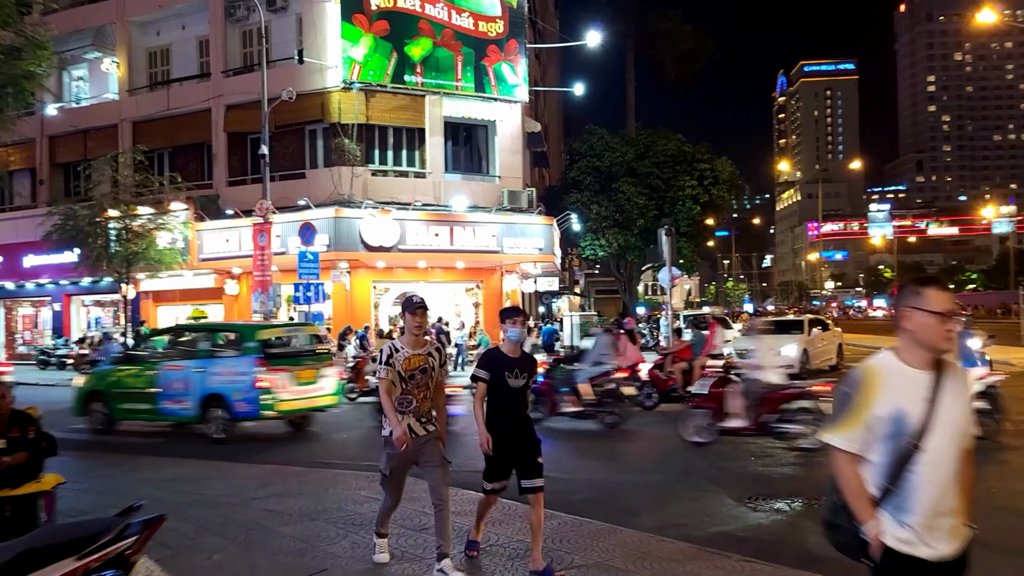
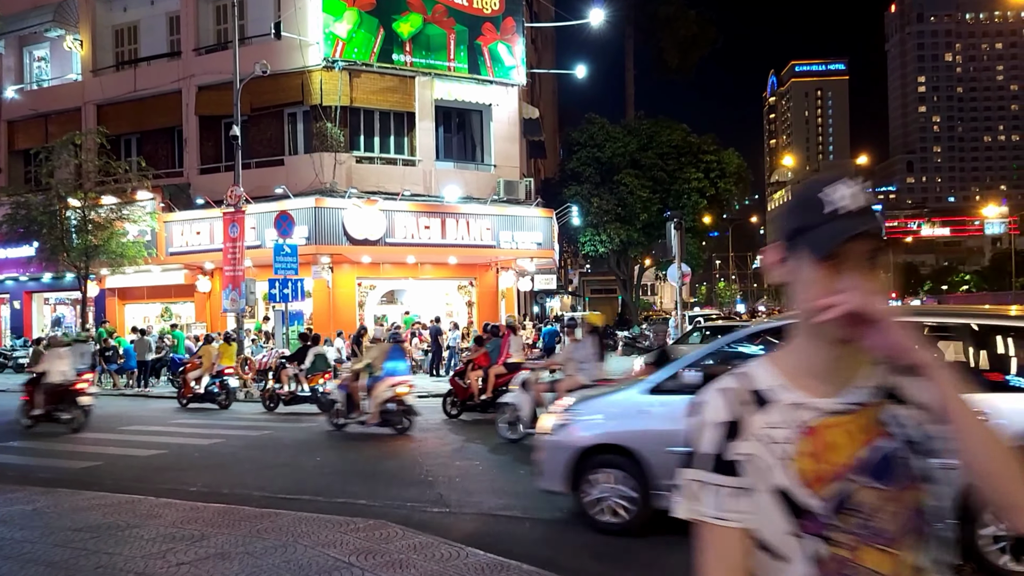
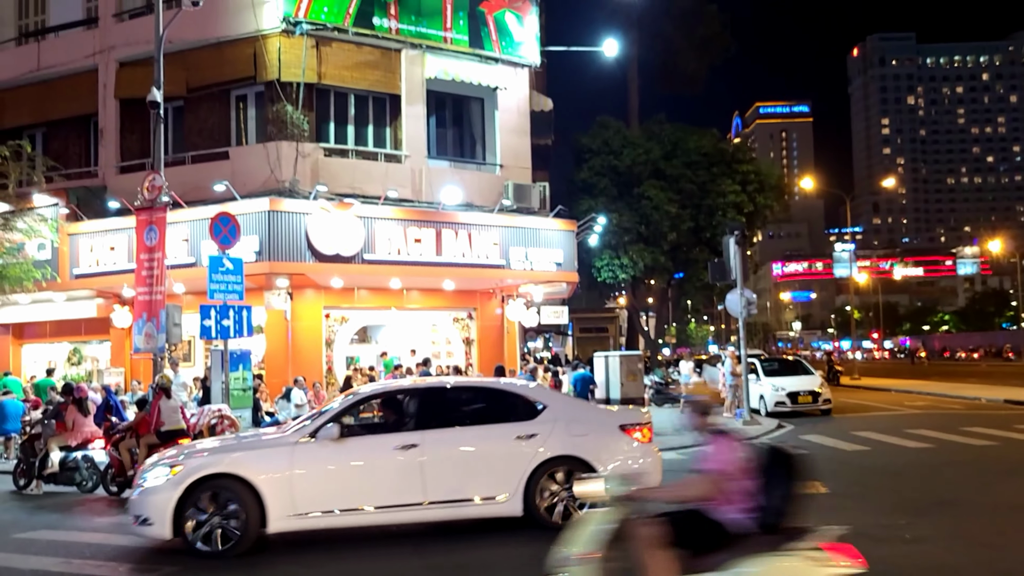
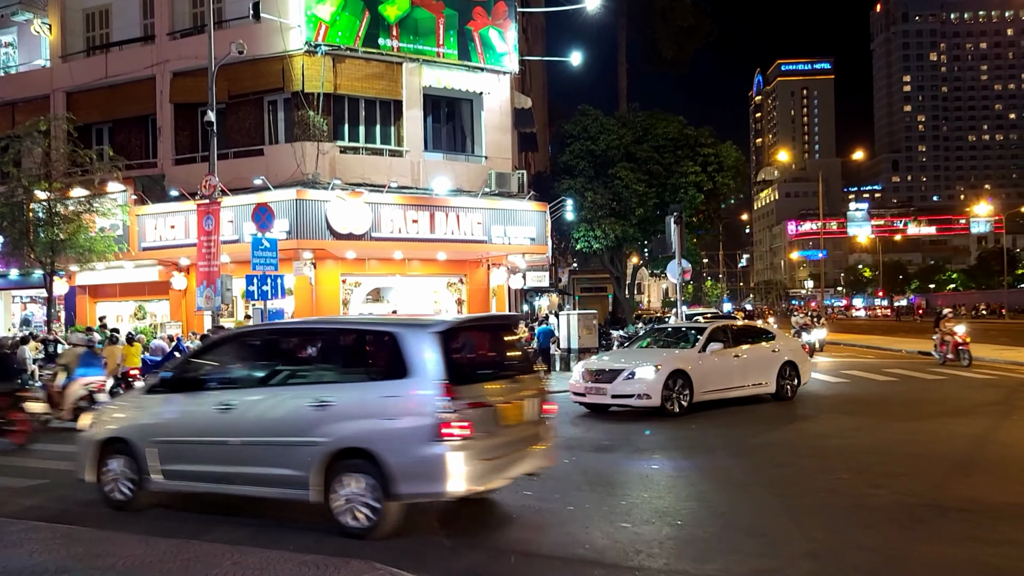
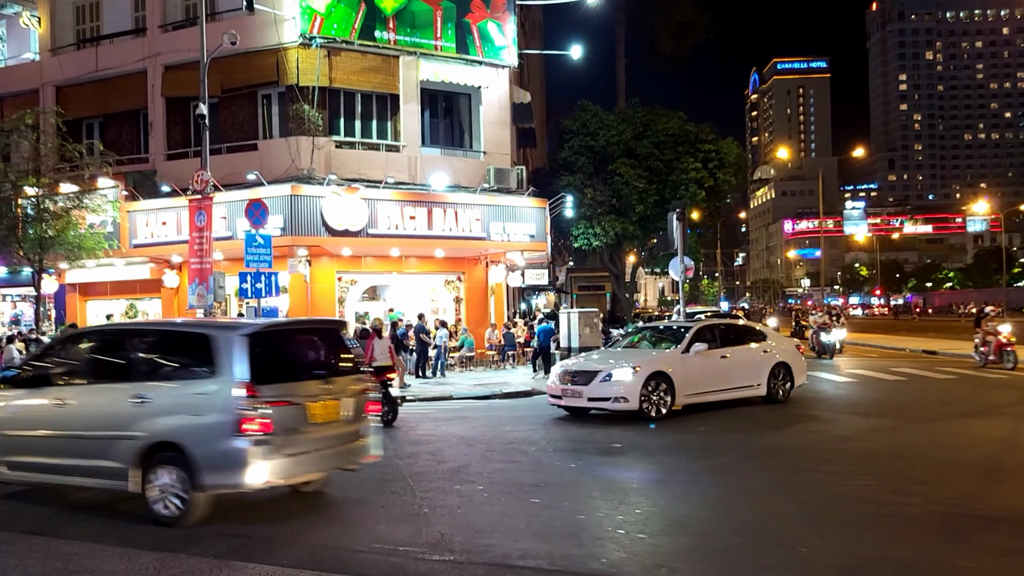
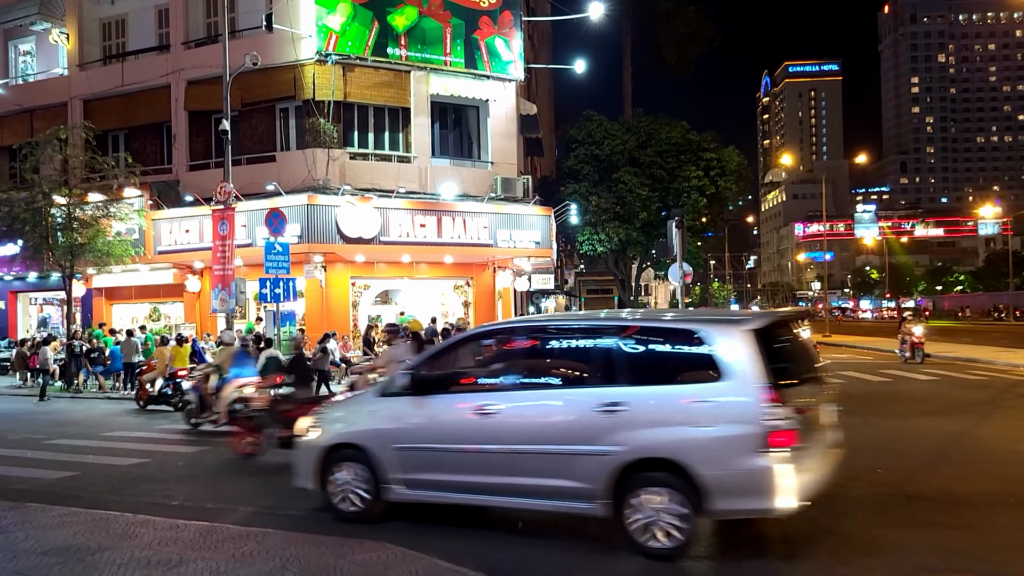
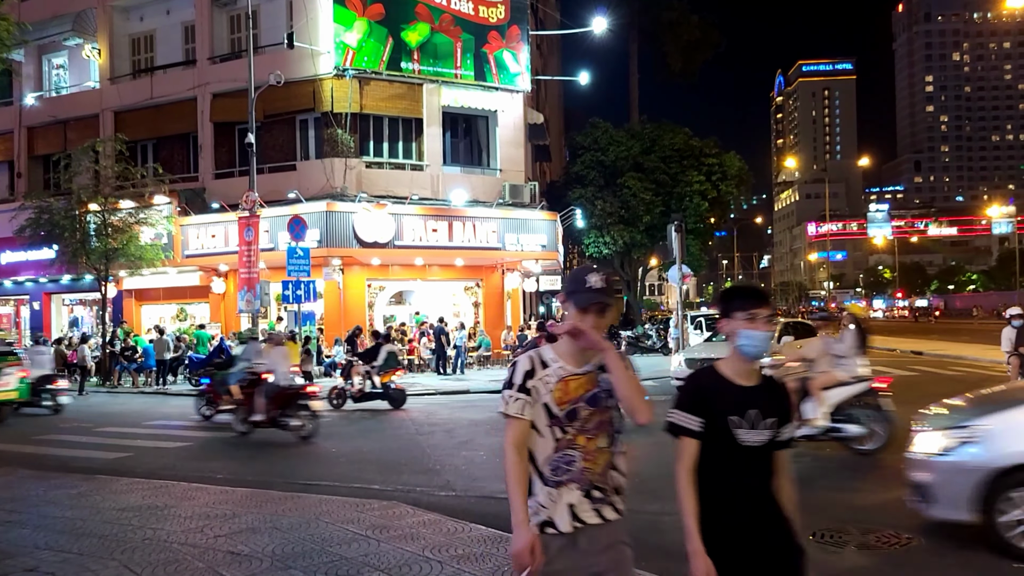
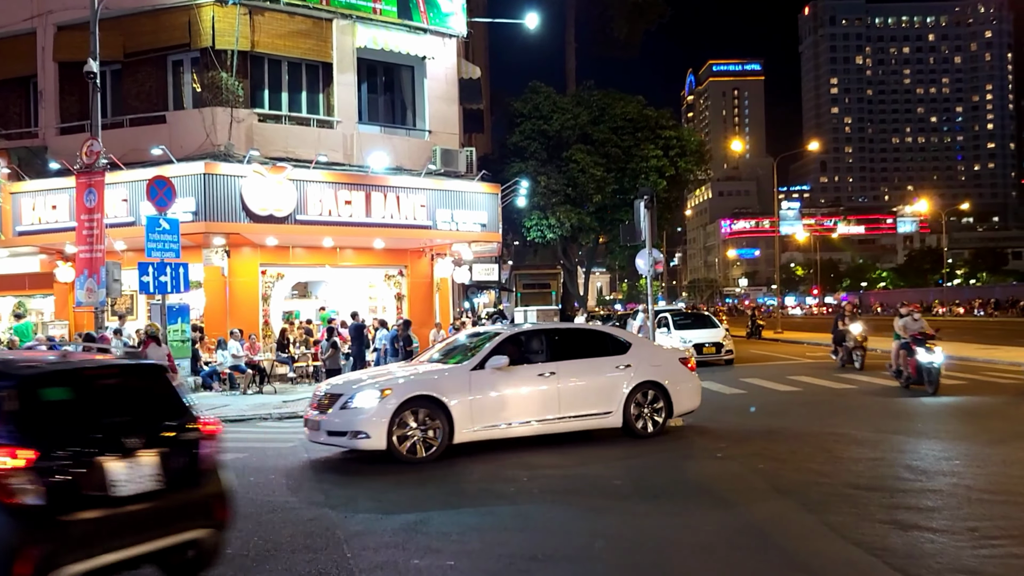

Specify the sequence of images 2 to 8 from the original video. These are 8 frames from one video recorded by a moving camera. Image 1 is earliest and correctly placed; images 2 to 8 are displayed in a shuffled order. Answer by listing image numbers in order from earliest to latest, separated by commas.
7, 2, 6, 4, 5, 8, 3
